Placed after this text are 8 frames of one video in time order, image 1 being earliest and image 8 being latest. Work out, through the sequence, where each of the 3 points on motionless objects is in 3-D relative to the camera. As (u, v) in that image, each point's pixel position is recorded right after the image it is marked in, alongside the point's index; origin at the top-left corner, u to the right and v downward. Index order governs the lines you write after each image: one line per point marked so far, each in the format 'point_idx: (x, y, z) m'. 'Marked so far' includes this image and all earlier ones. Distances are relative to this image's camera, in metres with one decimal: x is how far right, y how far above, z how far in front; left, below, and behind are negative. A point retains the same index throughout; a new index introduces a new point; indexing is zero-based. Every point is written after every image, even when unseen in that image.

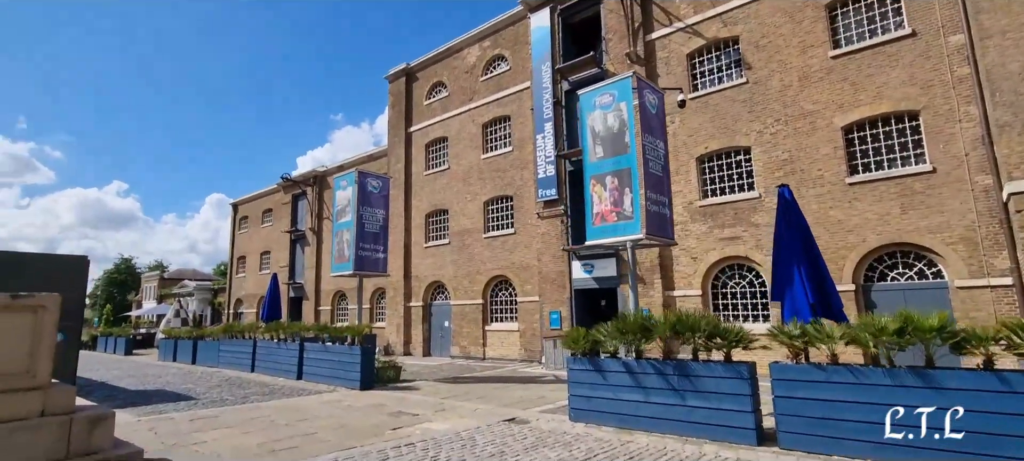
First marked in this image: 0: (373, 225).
0: (-4.4, +0.2, +15.8) m
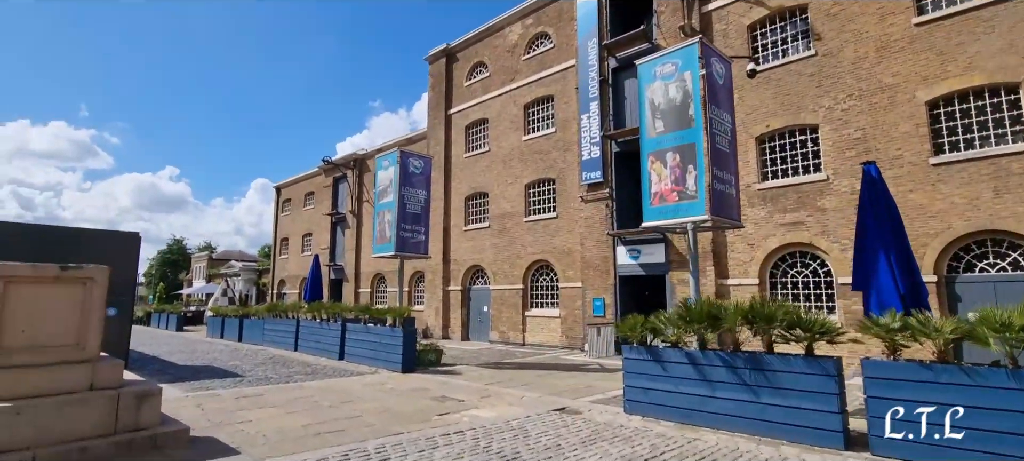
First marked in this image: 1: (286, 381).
0: (-3.0, +0.8, +15.5) m
1: (-5.3, -3.5, +11.4) m
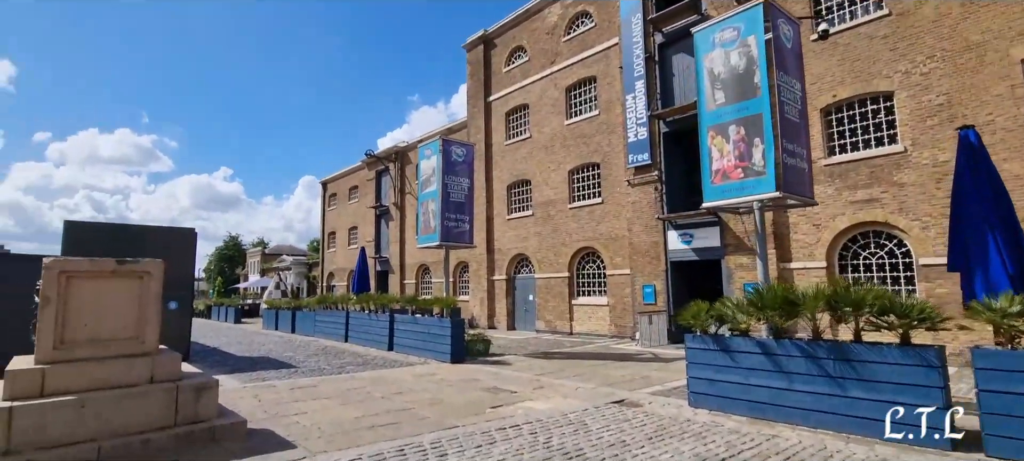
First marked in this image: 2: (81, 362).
0: (-1.6, +1.1, +15.3) m
1: (-4.1, -3.3, +11.5) m
2: (-4.9, -1.5, +5.6) m
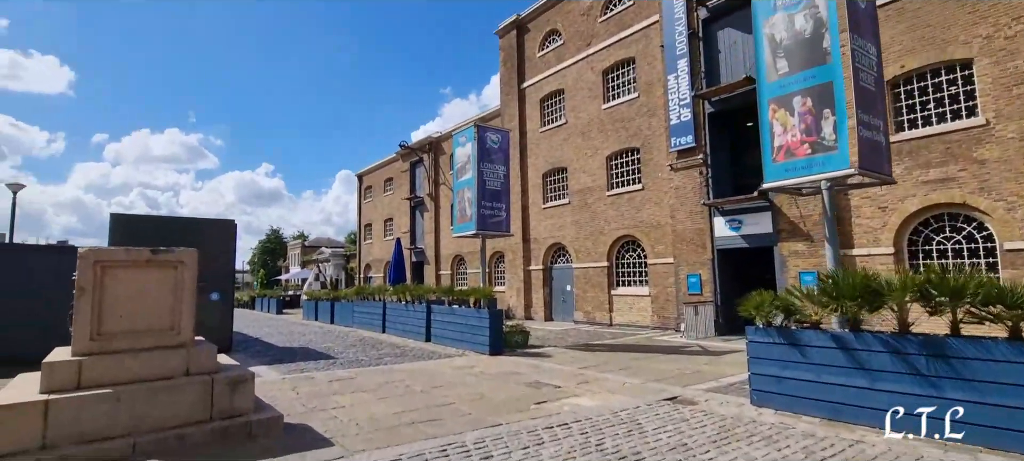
0: (-0.5, +1.5, +14.9) m
1: (-3.1, -3.0, +11.3) m
2: (-4.4, -1.4, +5.4) m
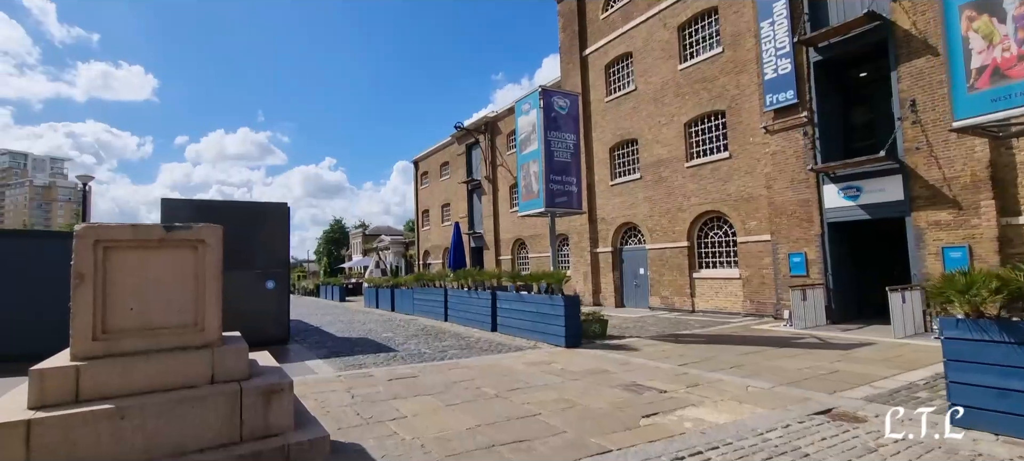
0: (+1.4, +2.1, +13.2) m
1: (-1.5, -2.6, +10.1) m
2: (-3.4, -1.1, +4.3) m
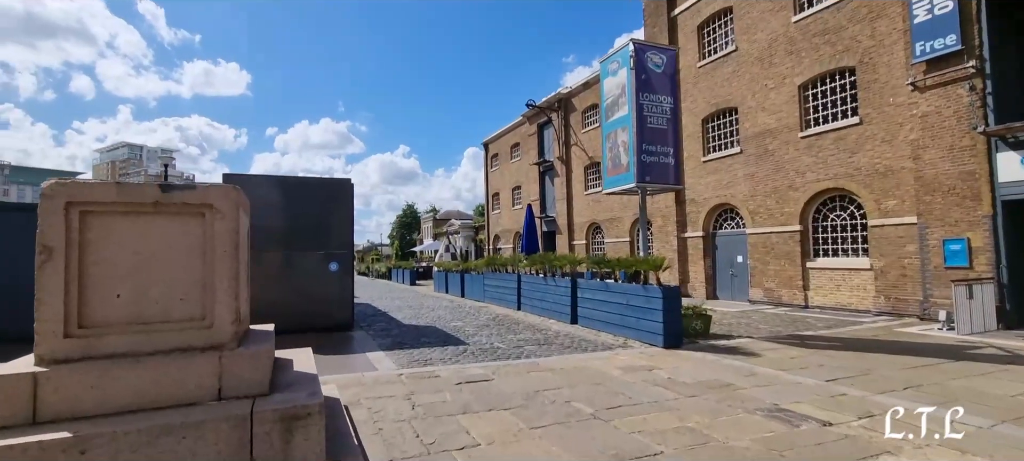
0: (+3.4, +2.6, +11.2) m
1: (+0.1, -2.2, +8.7) m
2: (-2.6, -0.8, +3.2) m
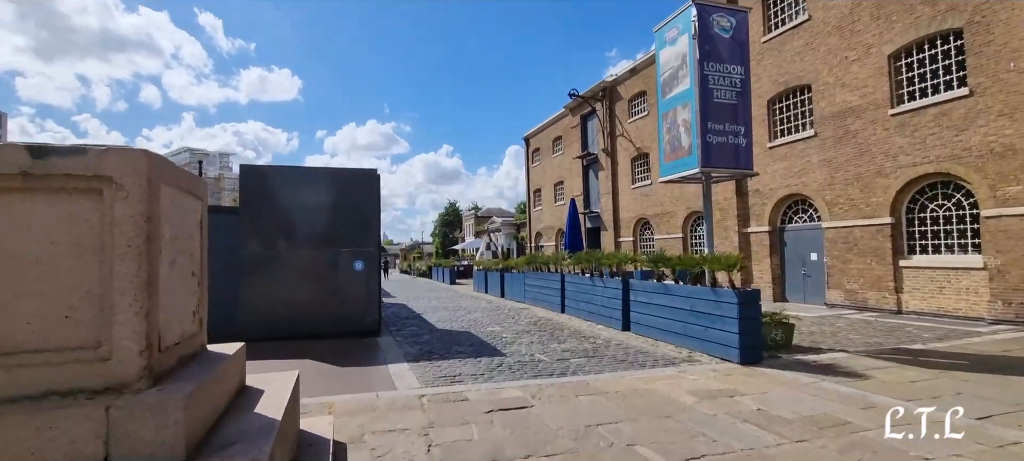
0: (+4.2, +2.7, +9.6) m
1: (+0.7, -2.1, +7.3) m
2: (-2.4, -0.8, +2.1) m
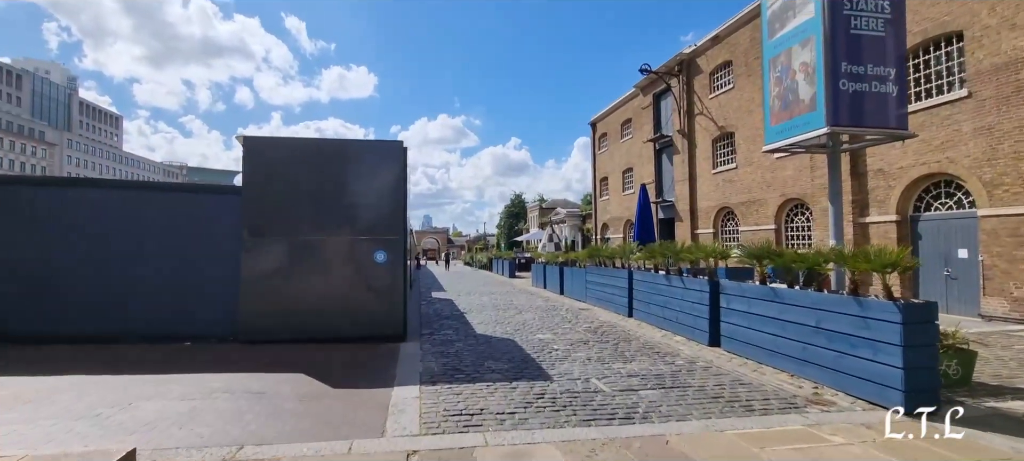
0: (+5.0, +2.9, +6.8) m
1: (+1.2, -1.9, +5.1) m
2: (-2.6, -0.6, +0.4) m
